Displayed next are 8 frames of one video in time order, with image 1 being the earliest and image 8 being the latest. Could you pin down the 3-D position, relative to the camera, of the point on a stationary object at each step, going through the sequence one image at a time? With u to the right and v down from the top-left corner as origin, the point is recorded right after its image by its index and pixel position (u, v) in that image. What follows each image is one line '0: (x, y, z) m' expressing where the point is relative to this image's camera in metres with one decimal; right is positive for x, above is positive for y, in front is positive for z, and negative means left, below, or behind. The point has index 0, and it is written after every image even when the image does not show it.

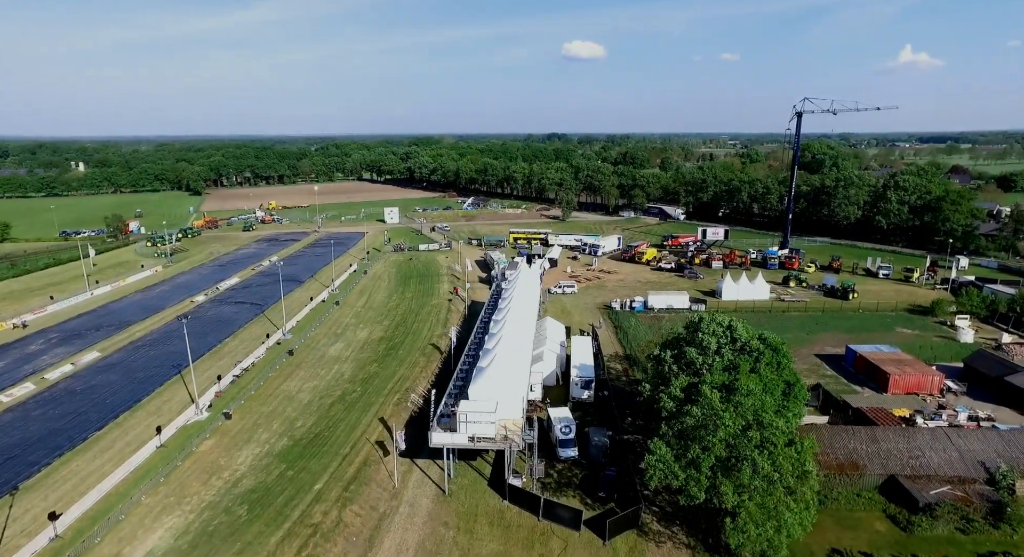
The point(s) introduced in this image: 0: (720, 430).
0: (+5.8, -4.2, +17.3) m
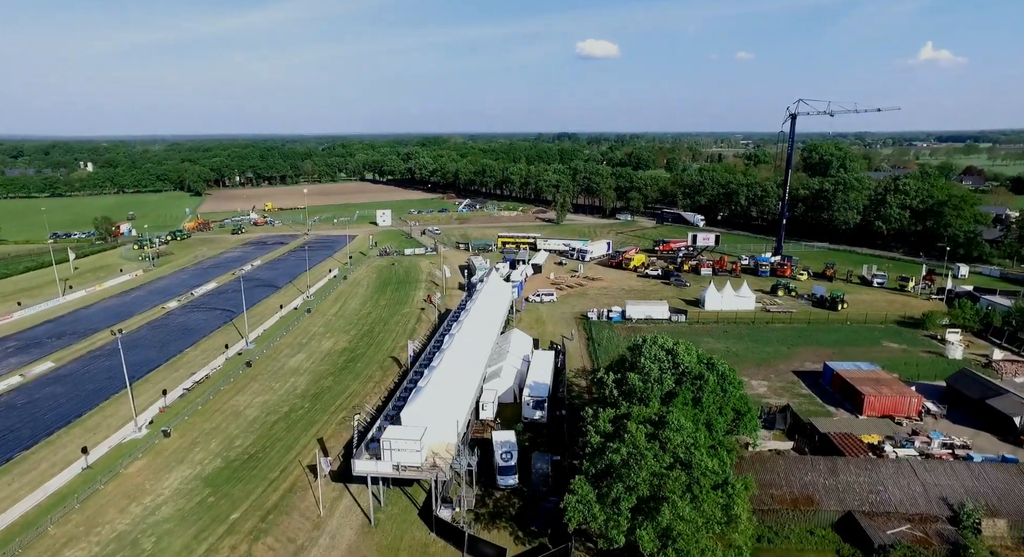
0: (+3.4, -4.9, +15.9) m
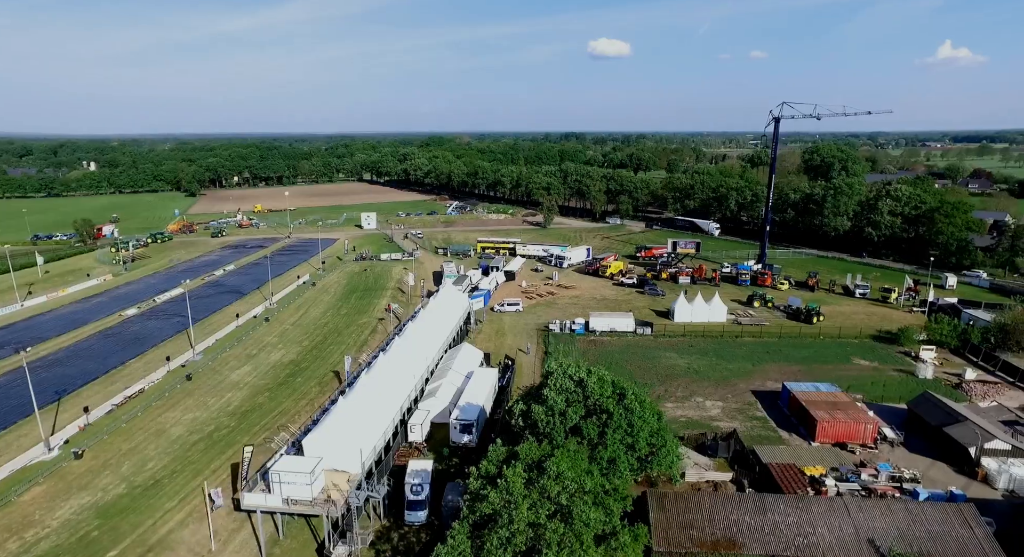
0: (+0.1, -5.6, +14.5) m
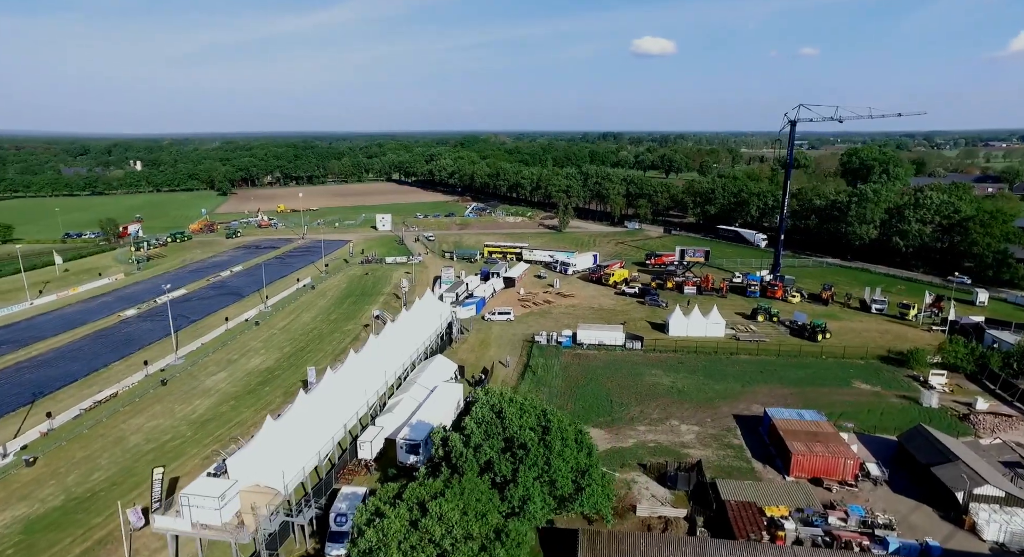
0: (-2.6, -6.3, +13.4) m
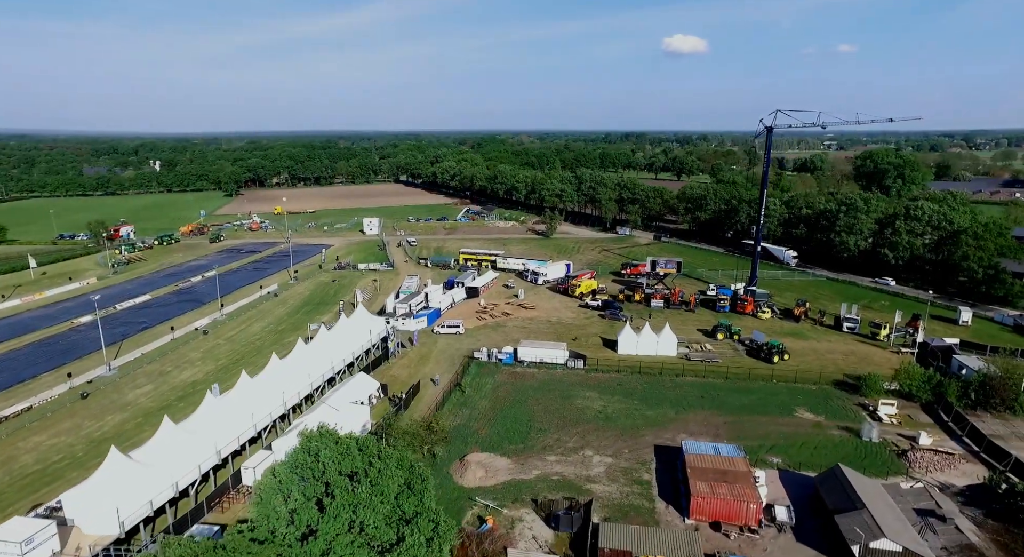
0: (-7.7, -7.2, +12.3) m
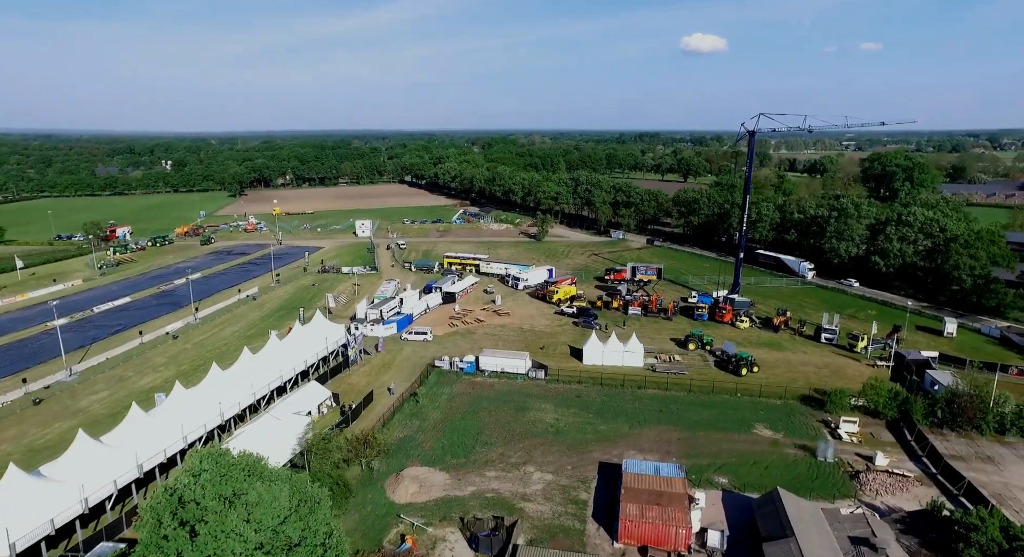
0: (-10.8, -7.6, +11.9) m
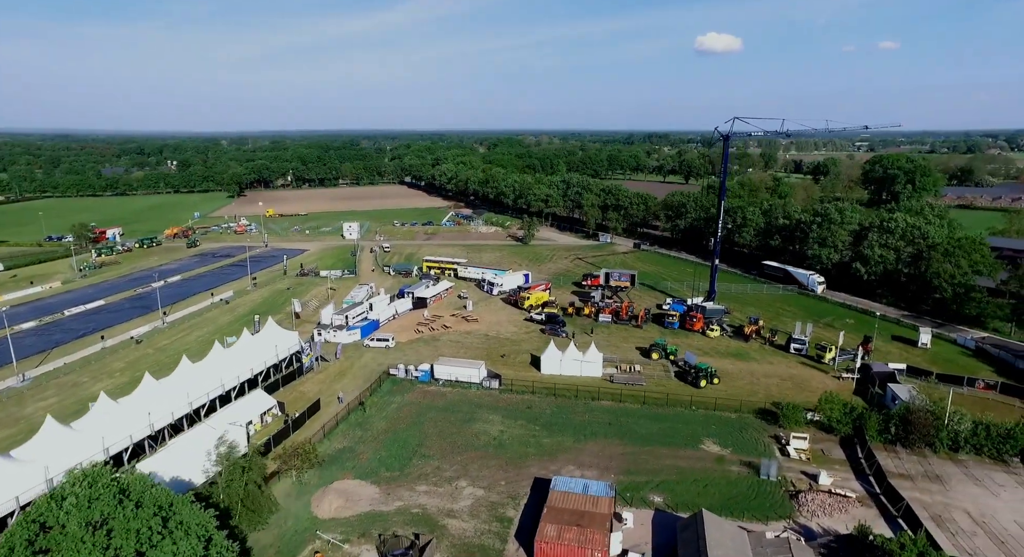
0: (-14.1, -8.0, +11.6) m
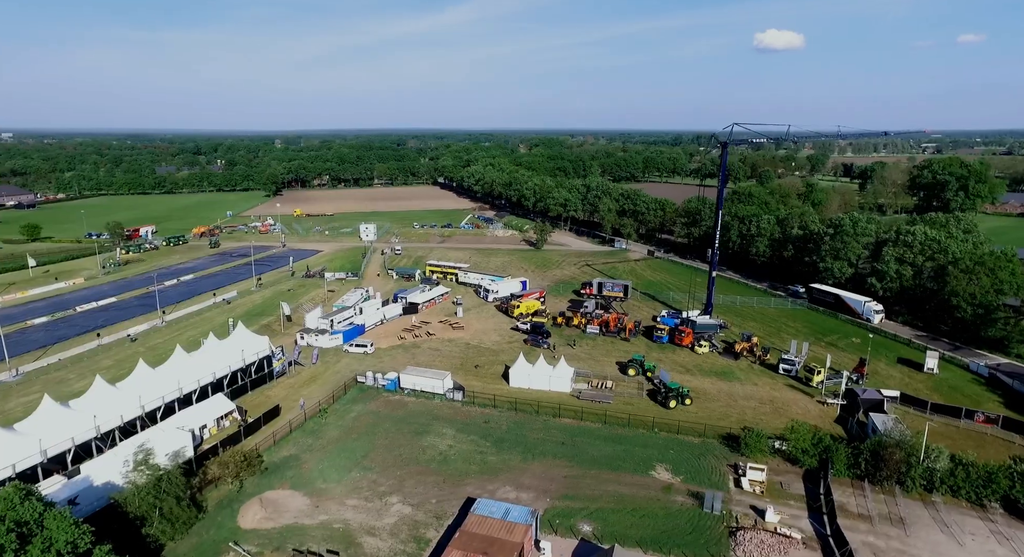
0: (-18.2, -8.3, +12.1) m
